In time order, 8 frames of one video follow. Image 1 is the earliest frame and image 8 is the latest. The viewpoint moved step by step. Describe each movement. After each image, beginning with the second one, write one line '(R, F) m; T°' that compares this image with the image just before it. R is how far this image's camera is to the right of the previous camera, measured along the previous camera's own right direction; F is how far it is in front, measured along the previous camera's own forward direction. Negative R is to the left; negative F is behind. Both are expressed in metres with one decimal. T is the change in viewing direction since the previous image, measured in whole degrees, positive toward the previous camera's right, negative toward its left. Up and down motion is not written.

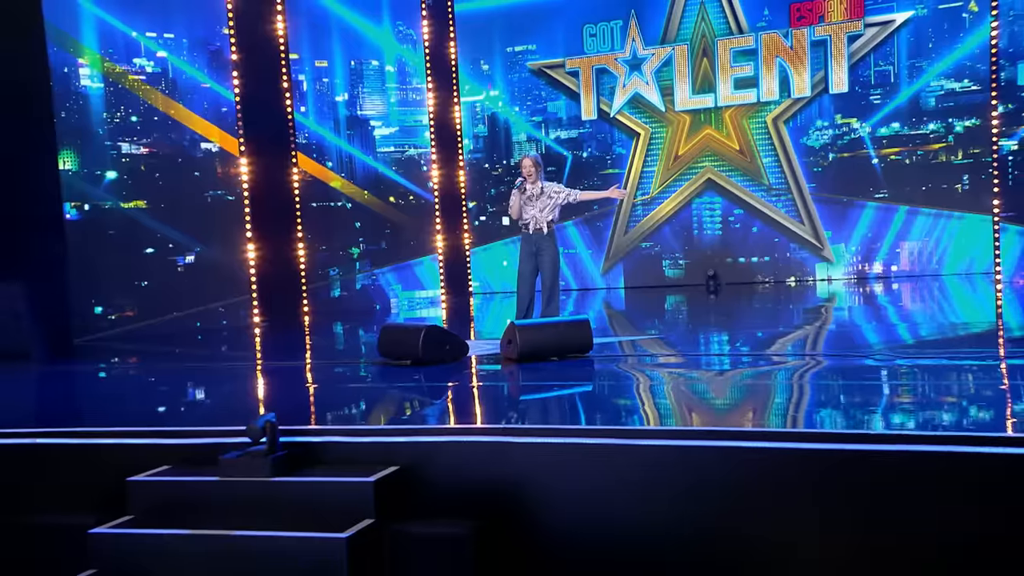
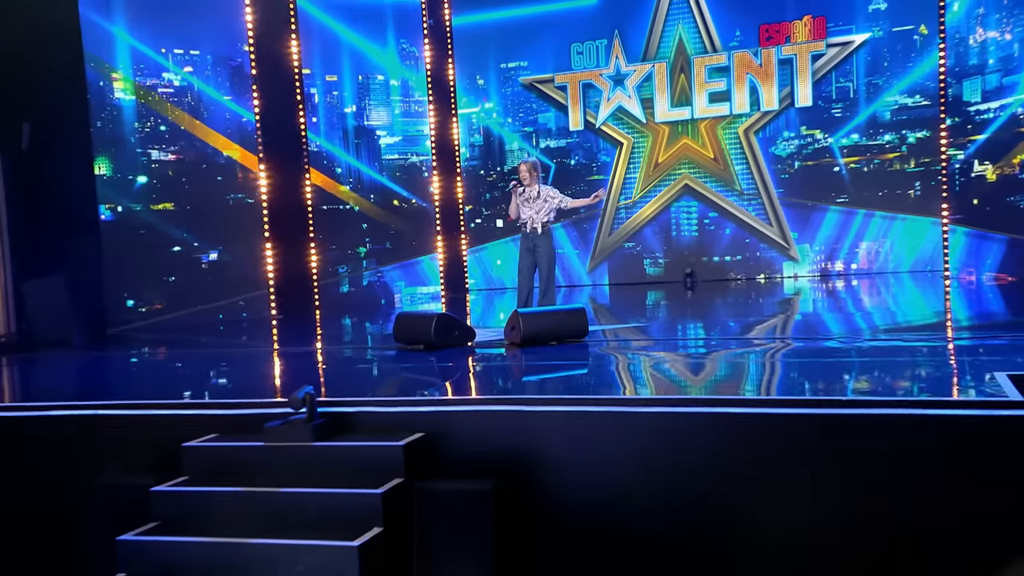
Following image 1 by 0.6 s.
(-0.1, -0.5) m; +1°
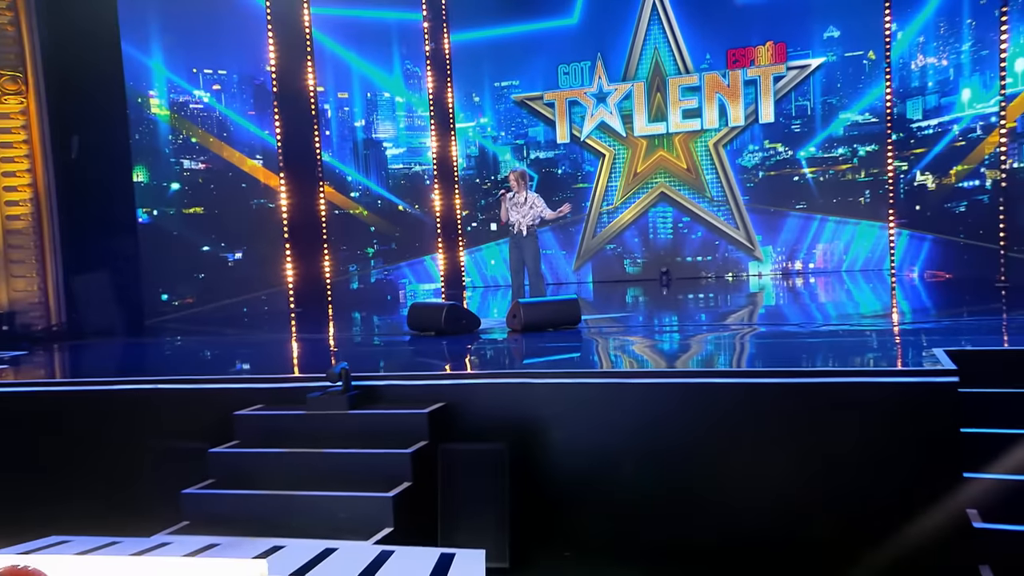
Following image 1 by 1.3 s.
(-0.1, -0.6) m; +2°
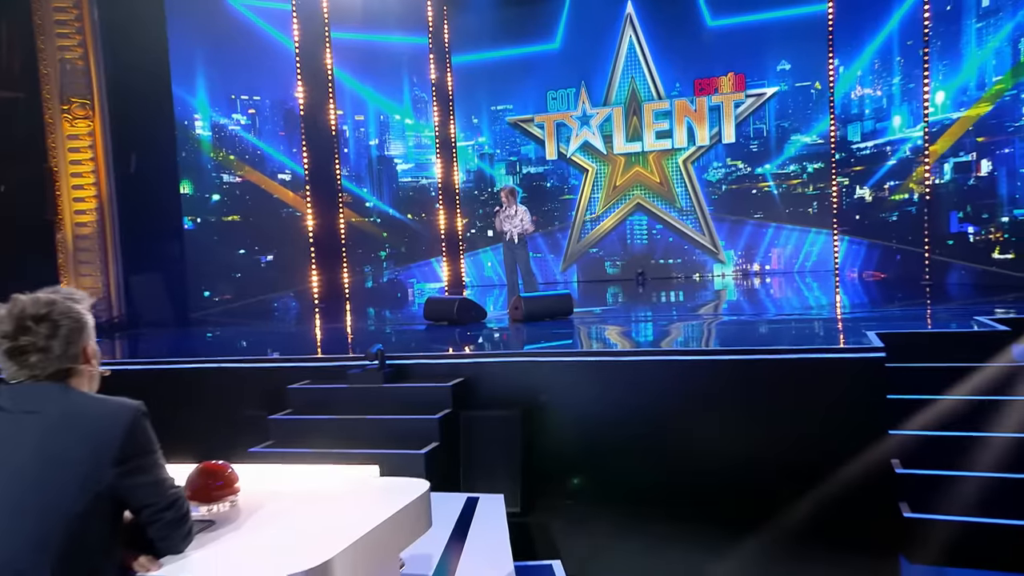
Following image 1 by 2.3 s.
(-0.2, -0.9) m; +2°
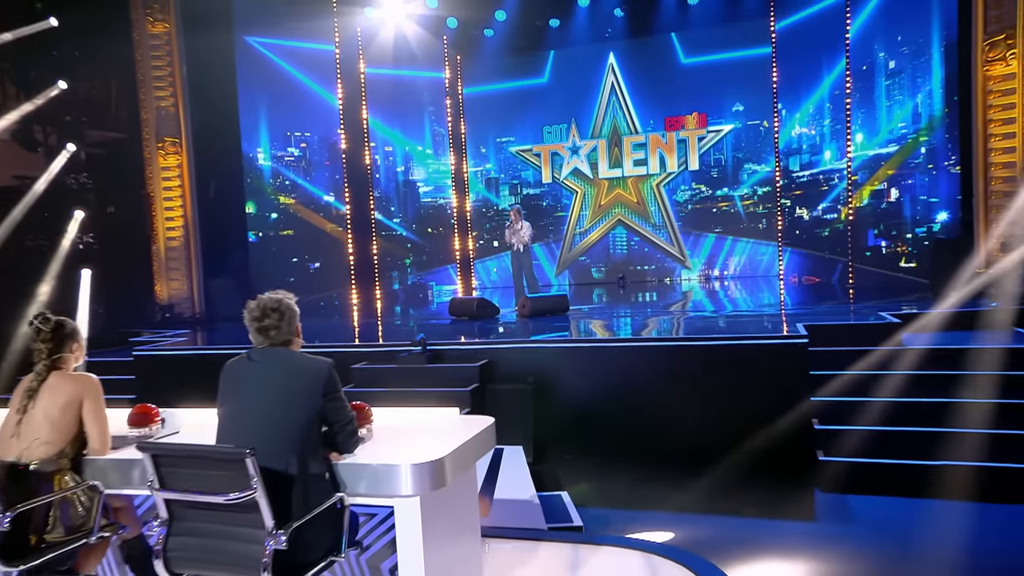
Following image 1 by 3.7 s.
(-0.3, -1.4) m; +2°
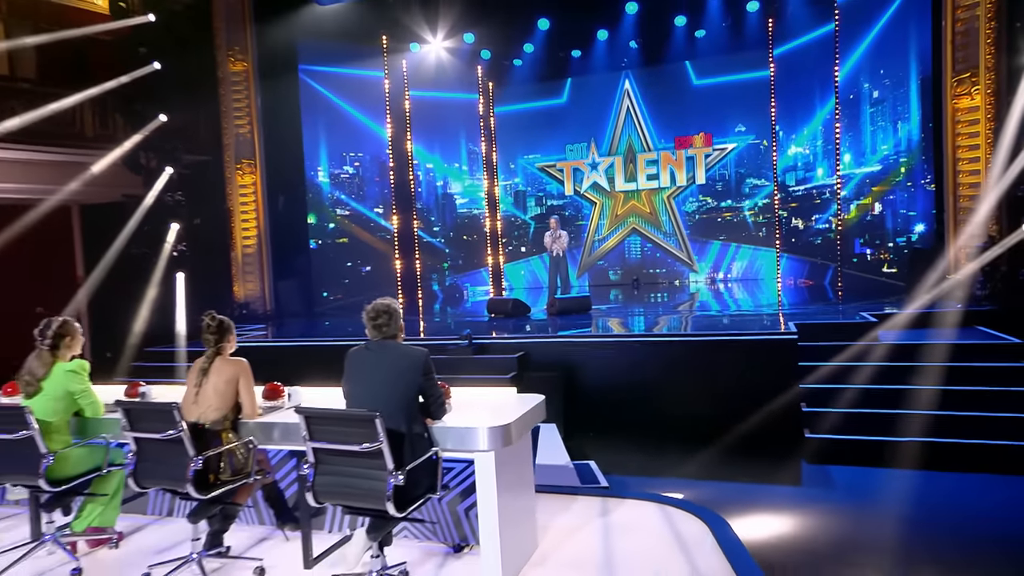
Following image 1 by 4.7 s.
(-0.3, -1.1) m; -1°
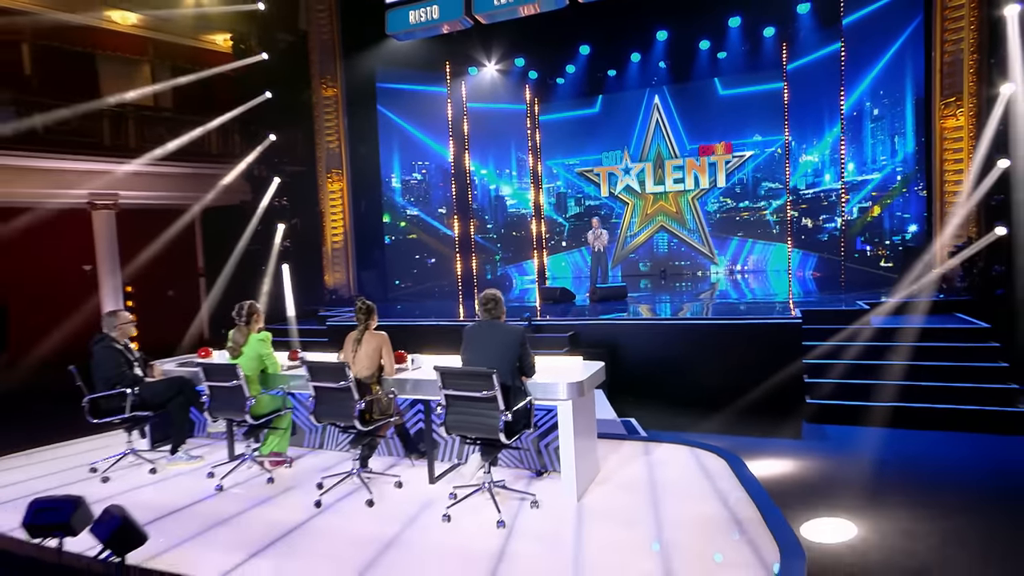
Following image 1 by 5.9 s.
(-0.4, -1.5) m; -1°
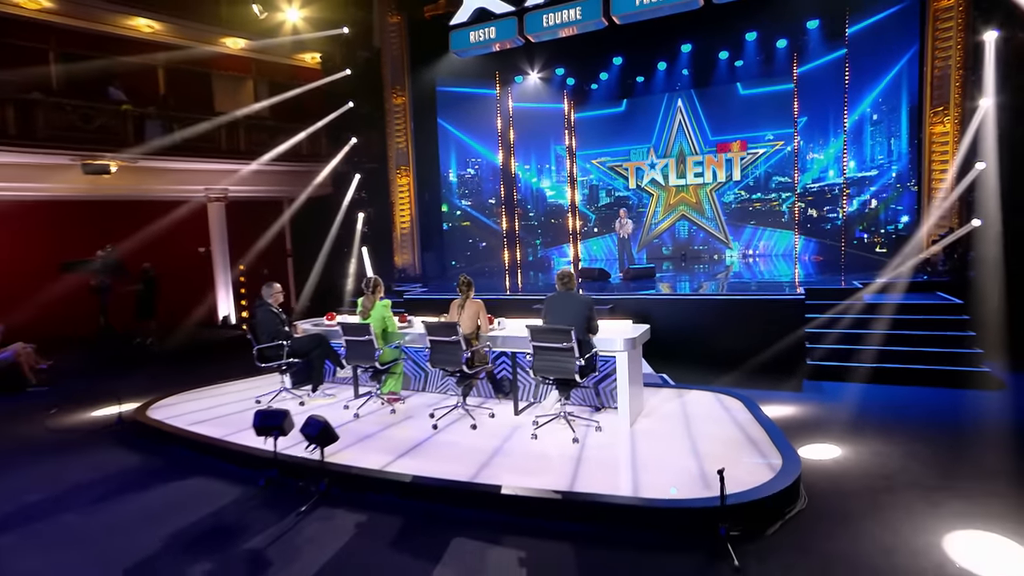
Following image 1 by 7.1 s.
(-0.6, -1.6) m; -1°
